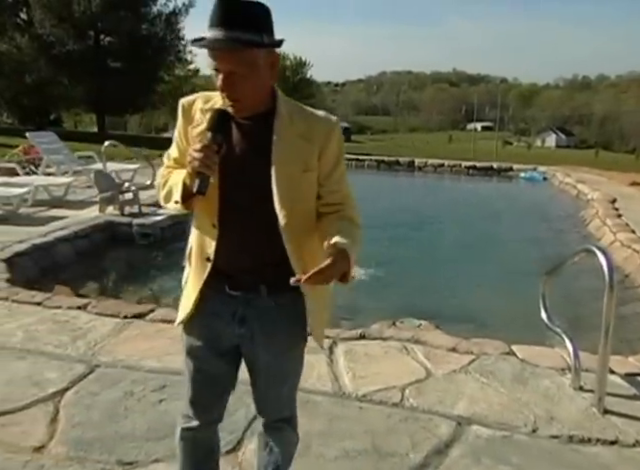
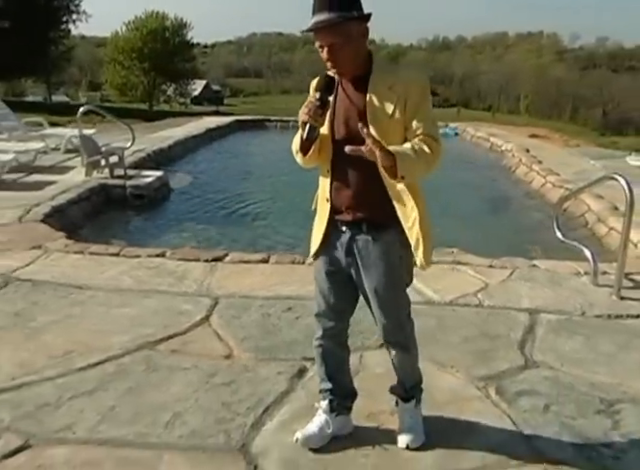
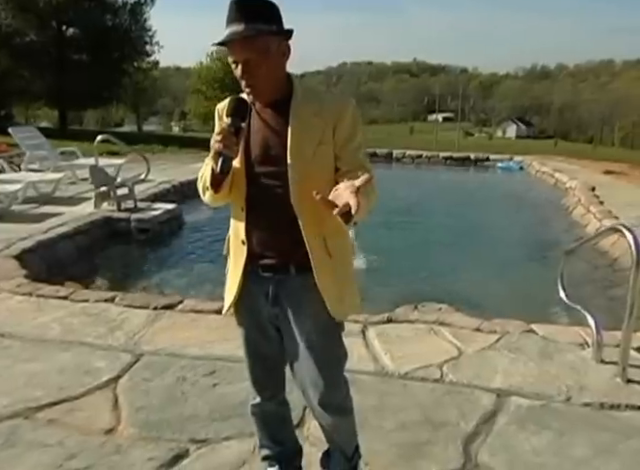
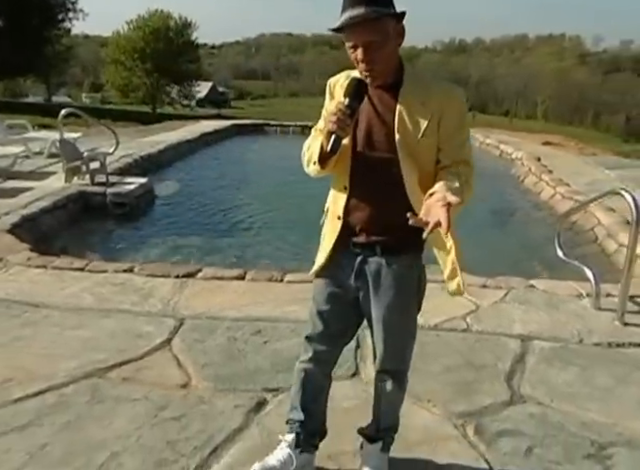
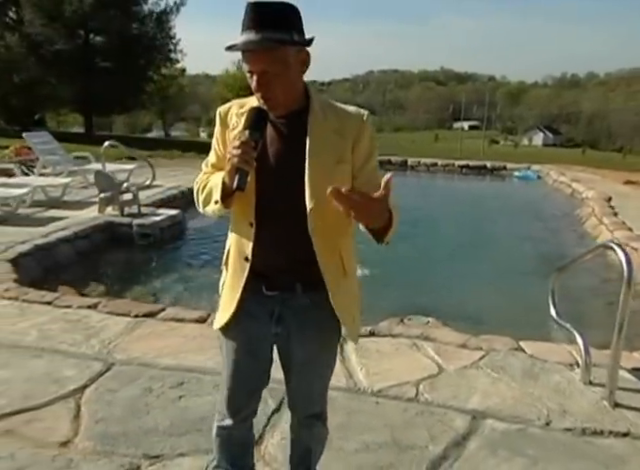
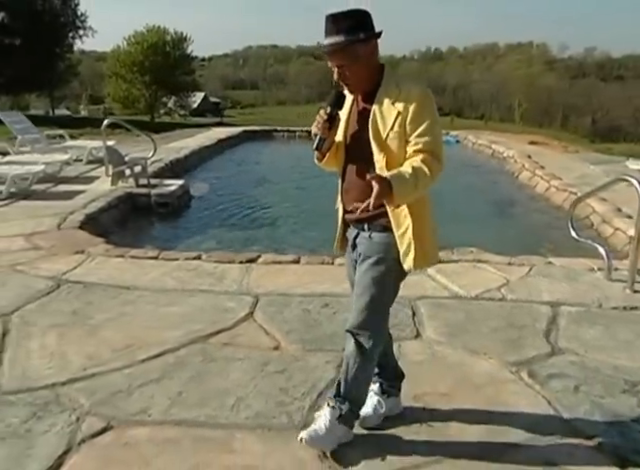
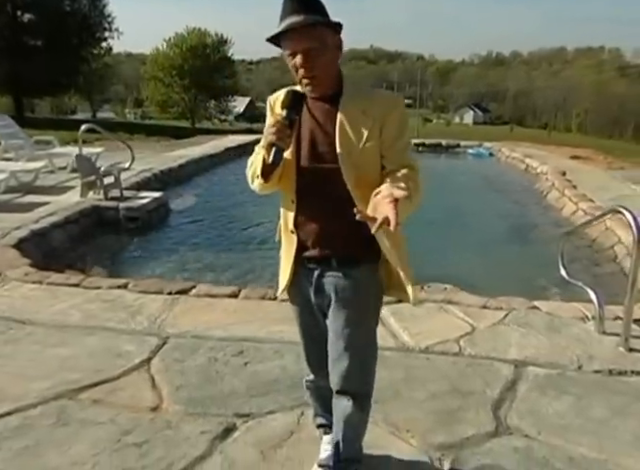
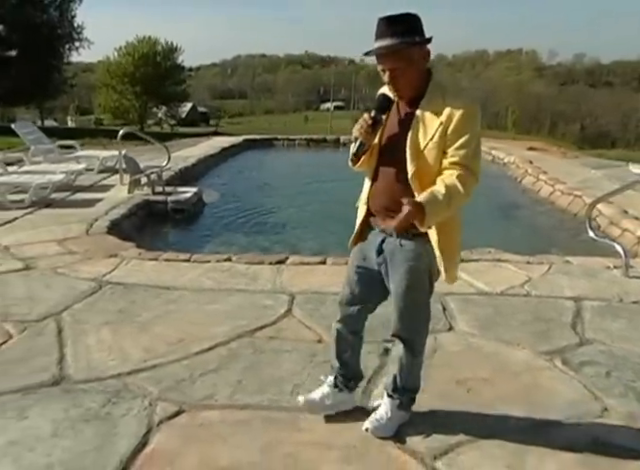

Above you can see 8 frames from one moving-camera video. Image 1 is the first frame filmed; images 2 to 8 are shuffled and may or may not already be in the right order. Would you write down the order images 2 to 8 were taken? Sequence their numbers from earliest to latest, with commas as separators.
5, 3, 7, 4, 2, 6, 8
